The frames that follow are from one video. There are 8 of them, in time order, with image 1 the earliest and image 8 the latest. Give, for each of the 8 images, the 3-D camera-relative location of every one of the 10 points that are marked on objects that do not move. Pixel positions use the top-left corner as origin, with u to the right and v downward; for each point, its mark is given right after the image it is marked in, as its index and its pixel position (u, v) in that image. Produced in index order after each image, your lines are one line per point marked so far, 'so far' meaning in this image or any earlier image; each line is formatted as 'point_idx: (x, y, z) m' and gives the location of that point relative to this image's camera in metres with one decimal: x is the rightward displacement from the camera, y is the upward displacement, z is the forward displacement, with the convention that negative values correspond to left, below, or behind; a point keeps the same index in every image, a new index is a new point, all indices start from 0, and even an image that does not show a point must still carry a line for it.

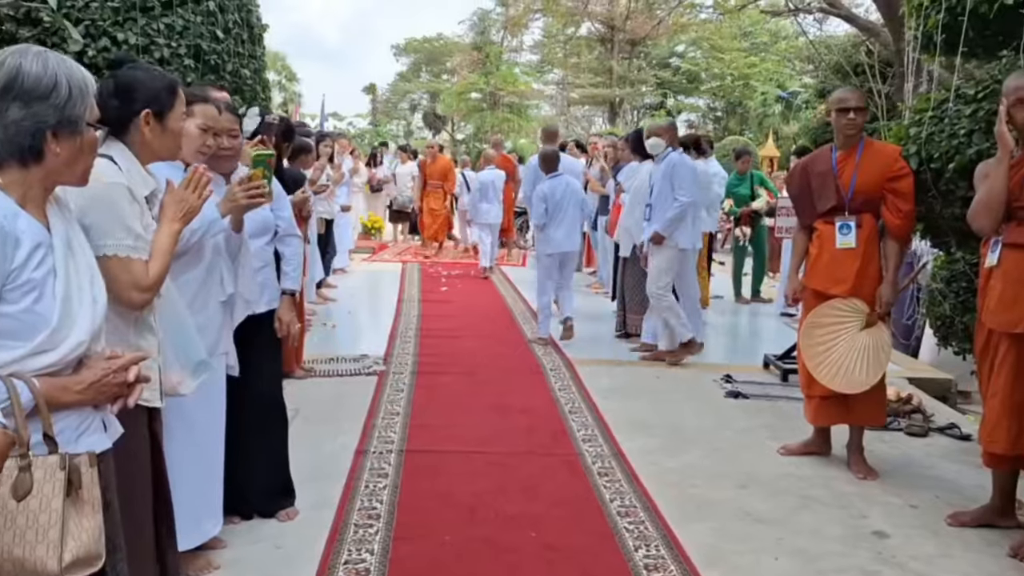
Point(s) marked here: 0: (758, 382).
0: (+1.5, -0.6, +5.9) m
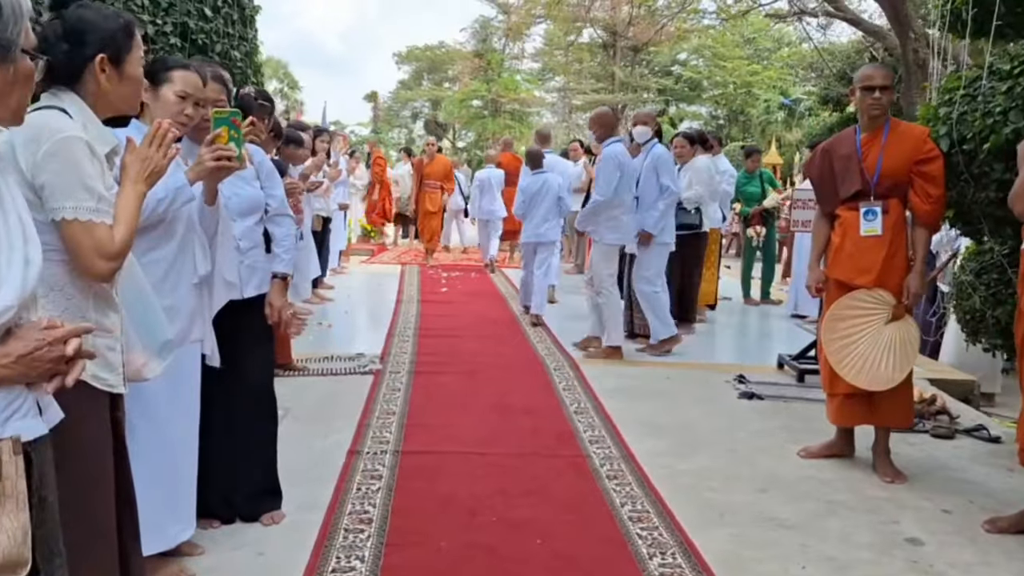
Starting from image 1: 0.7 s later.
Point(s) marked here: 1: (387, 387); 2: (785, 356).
0: (+1.6, -0.6, +5.6) m
1: (-0.7, -0.6, +5.3) m
2: (+1.7, -0.4, +6.0) m
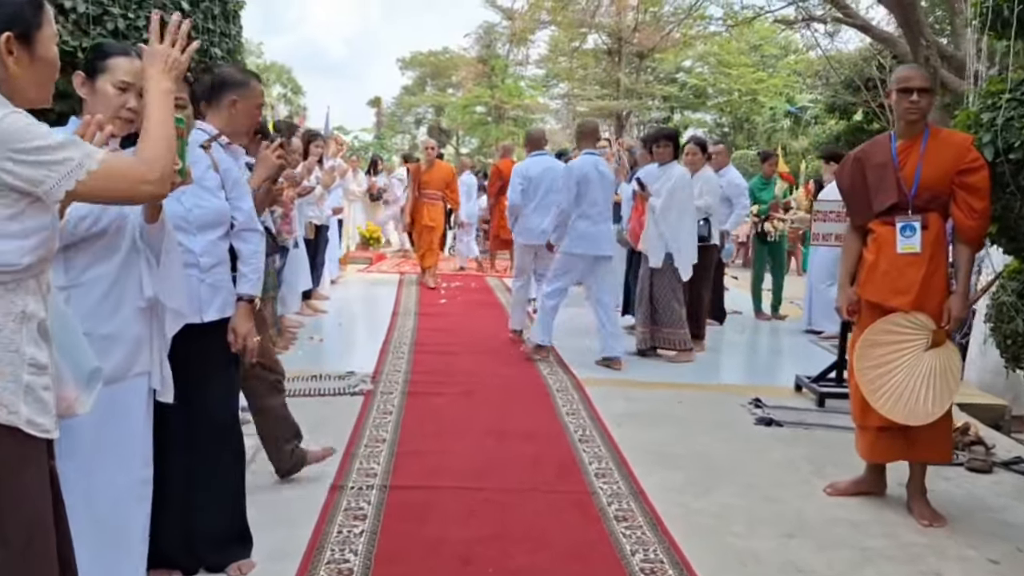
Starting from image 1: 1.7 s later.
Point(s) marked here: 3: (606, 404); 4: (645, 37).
0: (+1.6, -0.7, +5.2) m
1: (-0.7, -0.6, +5.0) m
2: (+1.7, -0.5, +5.6) m
3: (+0.5, -0.6, +5.2) m
4: (+2.6, +4.8, +18.5) m
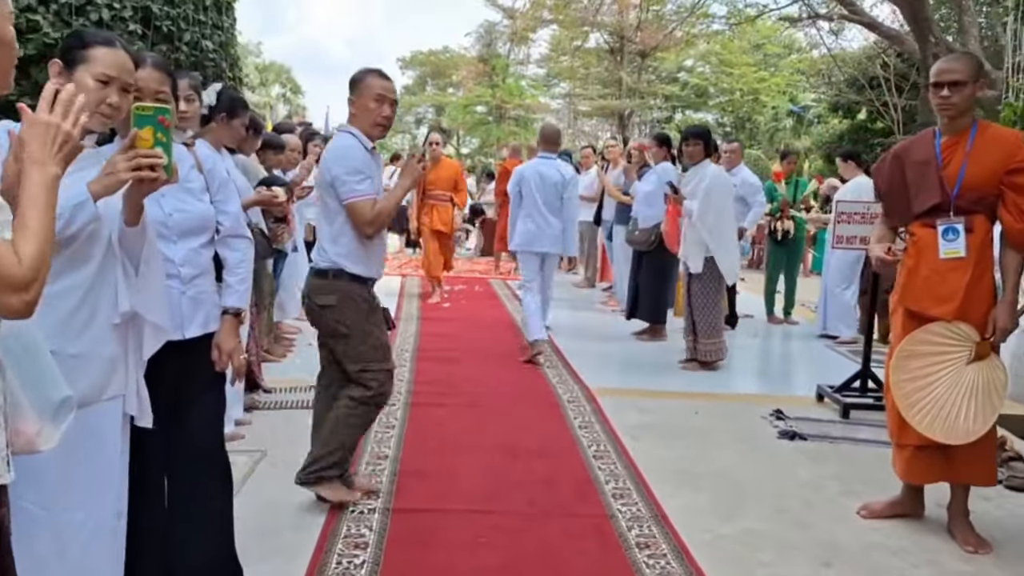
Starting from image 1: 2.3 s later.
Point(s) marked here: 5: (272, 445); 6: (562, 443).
0: (+1.6, -0.7, +5.0) m
1: (-0.7, -0.7, +4.7) m
2: (+1.8, -0.6, +5.4) m
3: (+0.6, -0.7, +4.9) m
4: (+2.6, +4.8, +18.3) m
5: (-1.1, -0.7, +4.3) m
6: (+0.2, -0.7, +4.4) m
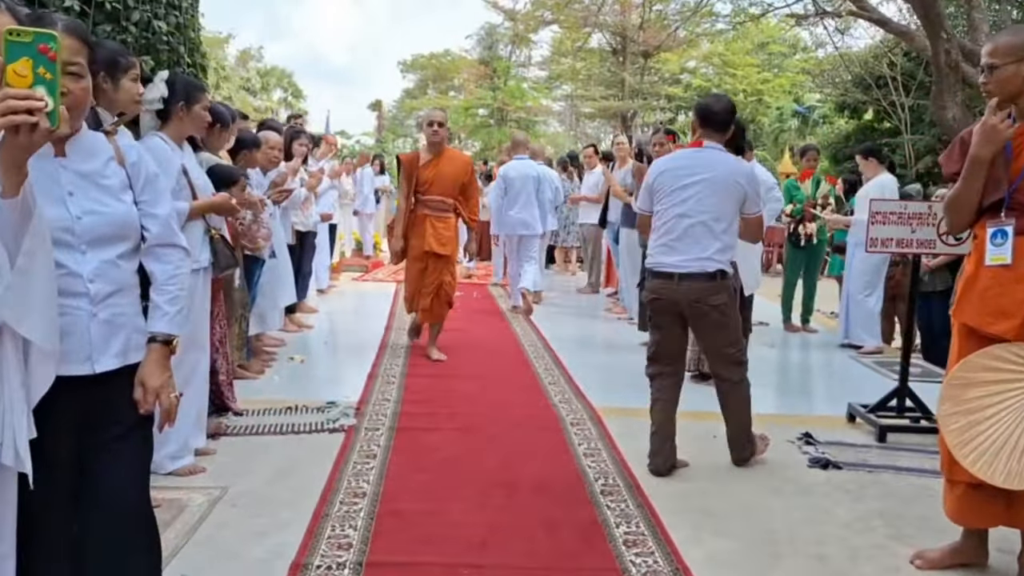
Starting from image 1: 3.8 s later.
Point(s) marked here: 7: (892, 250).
0: (+1.6, -0.7, +4.4) m
1: (-0.7, -0.7, +4.2) m
2: (+1.8, -0.6, +4.8) m
3: (+0.5, -0.7, +4.4) m
4: (+2.6, +4.7, +17.7) m
5: (-1.1, -0.8, +3.8) m
6: (+0.2, -0.8, +3.9) m
7: (+1.9, +0.2, +4.6) m
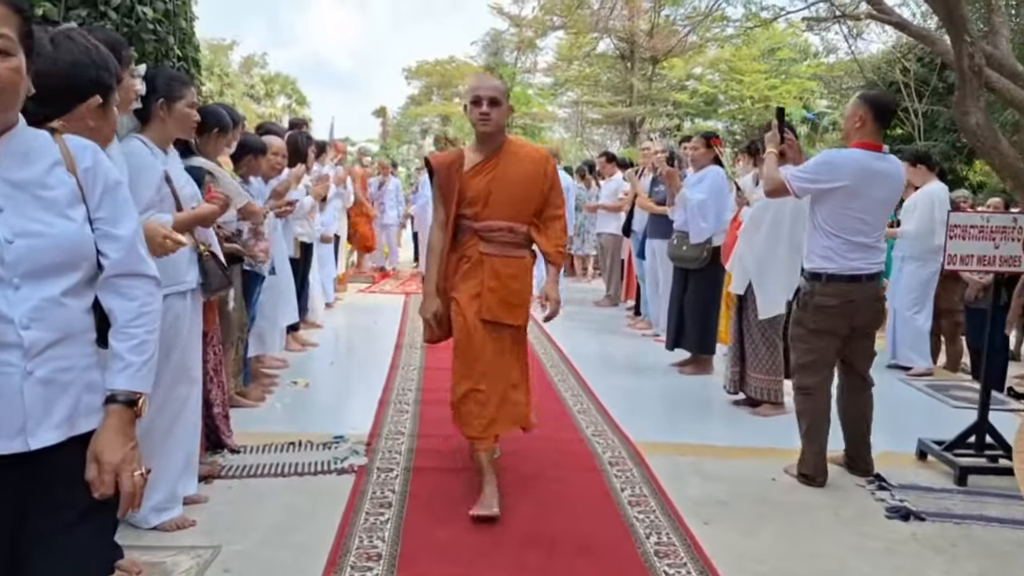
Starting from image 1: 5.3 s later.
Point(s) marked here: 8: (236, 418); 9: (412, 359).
0: (+1.7, -0.8, +3.9) m
1: (-0.6, -0.8, +3.7) m
2: (+1.9, -0.7, +4.3) m
3: (+0.7, -0.8, +3.9) m
4: (+2.8, +4.5, +17.3) m
5: (-1.0, -0.9, +3.2) m
6: (+0.4, -0.9, +3.3) m
7: (+2.0, +0.1, +4.1) m
8: (-1.4, -0.7, +4.8) m
9: (-0.7, -0.5, +6.6) m
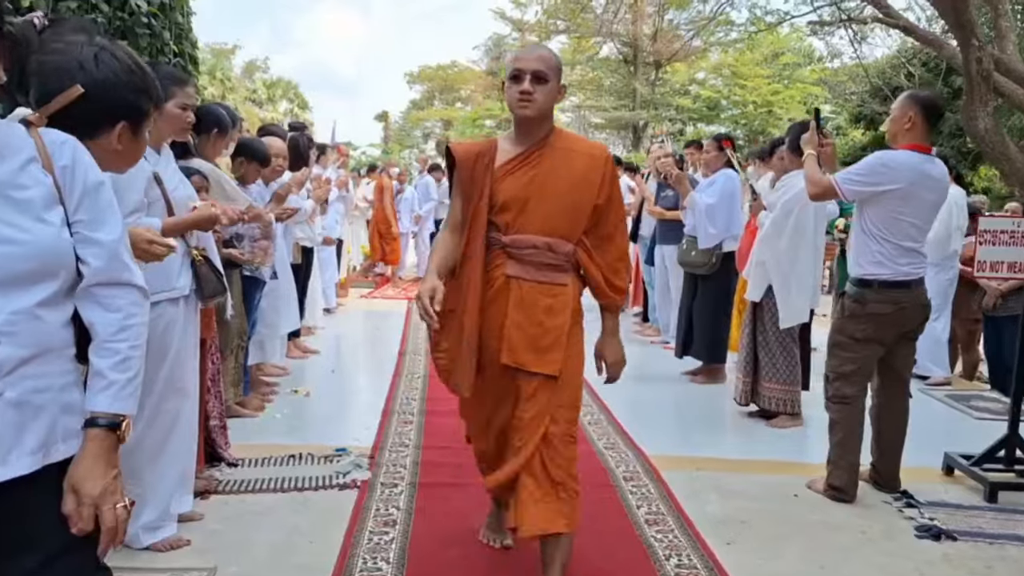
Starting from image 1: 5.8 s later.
0: (+1.8, -0.9, +3.8) m
1: (-0.5, -0.8, +3.5) m
2: (+1.9, -0.7, +4.1) m
3: (+0.7, -0.8, +3.7) m
4: (+2.9, +4.4, +17.1) m
5: (-0.9, -0.9, +3.1) m
6: (+0.4, -0.9, +3.2) m
7: (+2.1, +0.1, +3.9) m
8: (-1.4, -0.7, +4.7) m
9: (-0.7, -0.5, +6.4) m
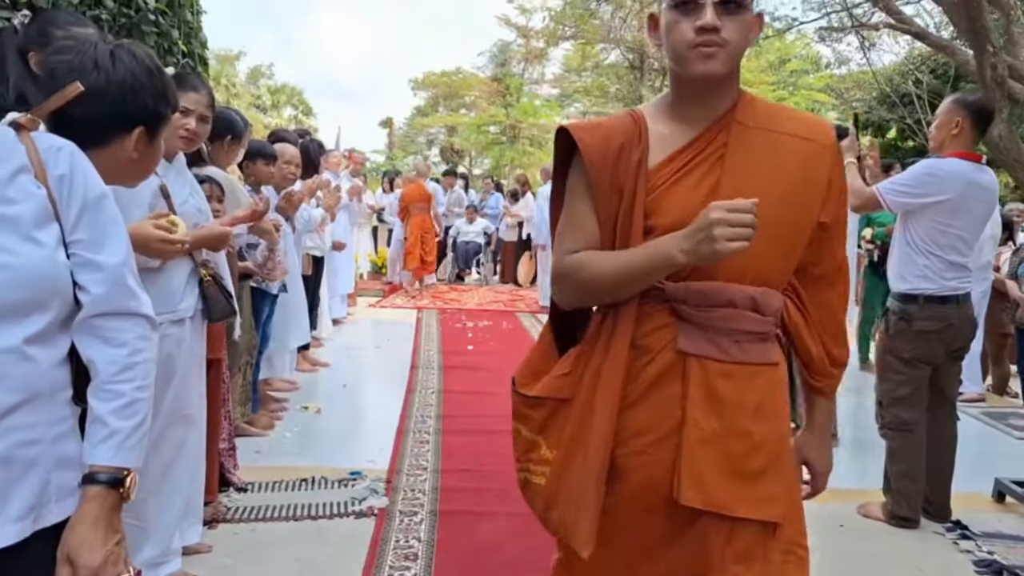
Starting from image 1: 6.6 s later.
0: (+1.9, -0.9, +3.5) m
1: (-0.4, -0.9, +3.3) m
2: (+2.0, -0.8, +3.9) m
3: (+0.8, -0.9, +3.5) m
4: (+3.0, +4.3, +16.9) m
5: (-0.8, -0.9, +2.8) m
6: (+0.5, -0.9, +2.9) m
7: (+2.2, 0.0, +3.7) m
8: (-1.3, -0.8, +4.4) m
9: (-0.5, -0.6, +6.2) m
